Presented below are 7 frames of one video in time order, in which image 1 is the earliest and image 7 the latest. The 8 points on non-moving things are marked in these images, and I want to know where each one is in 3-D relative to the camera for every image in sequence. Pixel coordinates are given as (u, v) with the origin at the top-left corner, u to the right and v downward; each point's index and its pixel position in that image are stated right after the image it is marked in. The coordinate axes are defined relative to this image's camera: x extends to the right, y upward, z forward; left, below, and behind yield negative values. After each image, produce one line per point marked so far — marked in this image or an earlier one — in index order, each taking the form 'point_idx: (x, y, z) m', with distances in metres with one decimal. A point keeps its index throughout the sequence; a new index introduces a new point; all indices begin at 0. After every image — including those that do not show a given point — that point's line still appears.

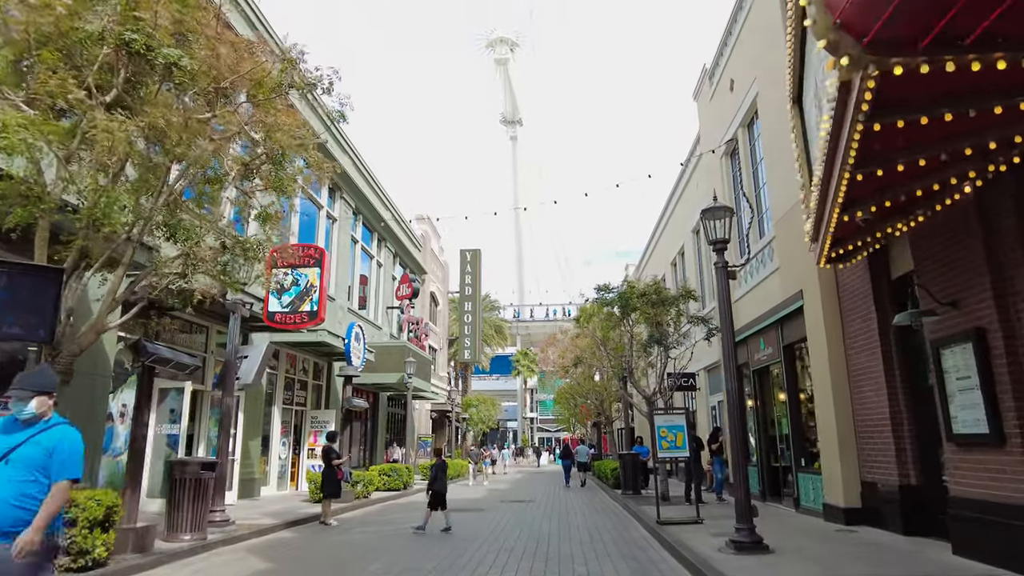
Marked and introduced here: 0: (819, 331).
0: (+5.3, -0.7, +11.3) m
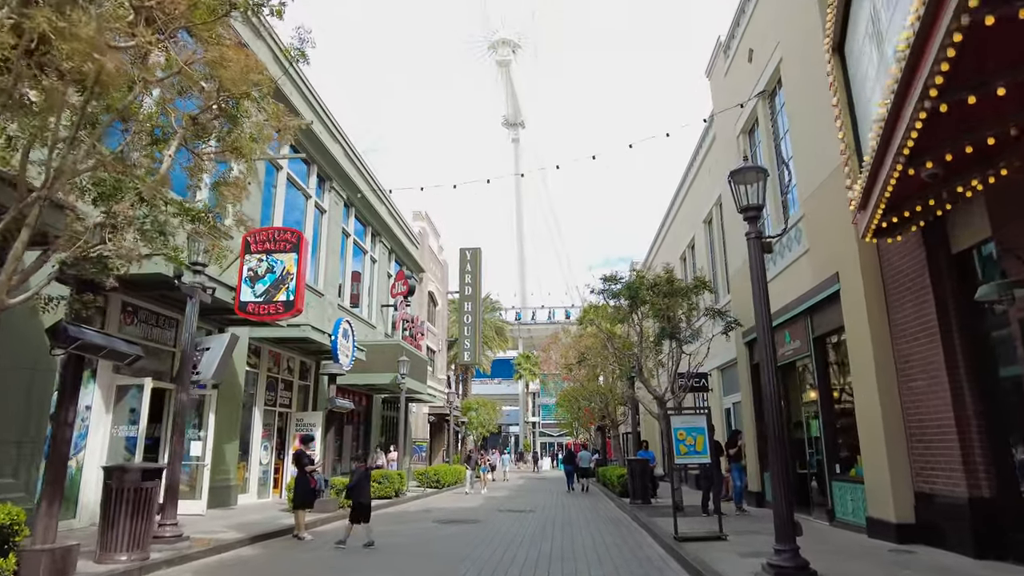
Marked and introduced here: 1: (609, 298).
0: (+5.2, -0.5, +9.9) m
1: (+2.6, -0.3, +17.1) m
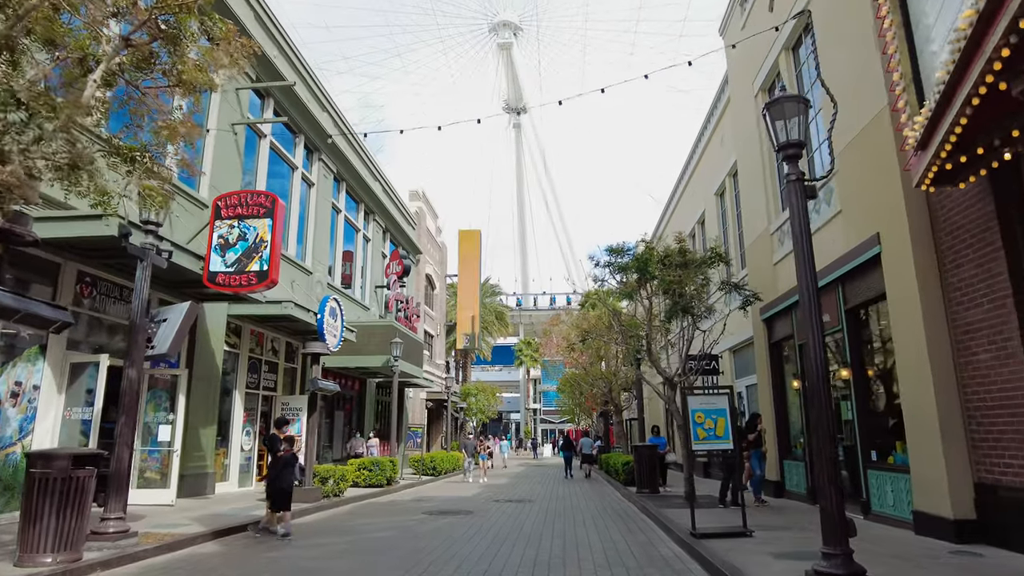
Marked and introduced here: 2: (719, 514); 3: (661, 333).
0: (+5.1, +0.1, +8.6) m
1: (+2.5, +0.4, +15.8) m
2: (+3.4, -3.7, +10.6) m
3: (+3.7, -1.1, +16.3) m
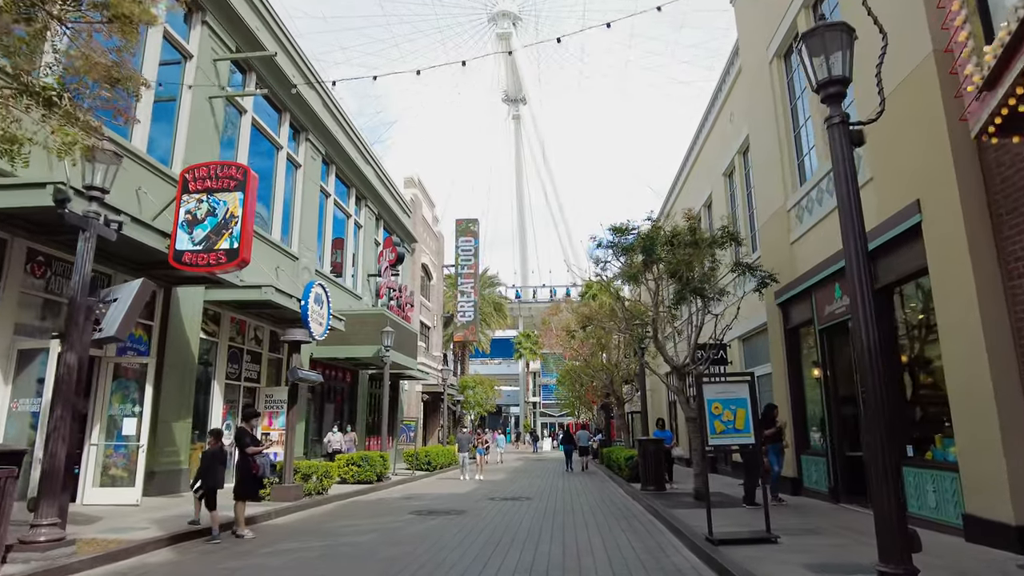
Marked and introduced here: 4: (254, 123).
0: (+5.1, +0.4, +7.5) m
1: (+2.4, +0.8, +14.7) m
2: (+3.3, -3.3, +9.5) m
3: (+3.6, -0.7, +15.2) m
4: (-7.6, +4.9, +19.2) m
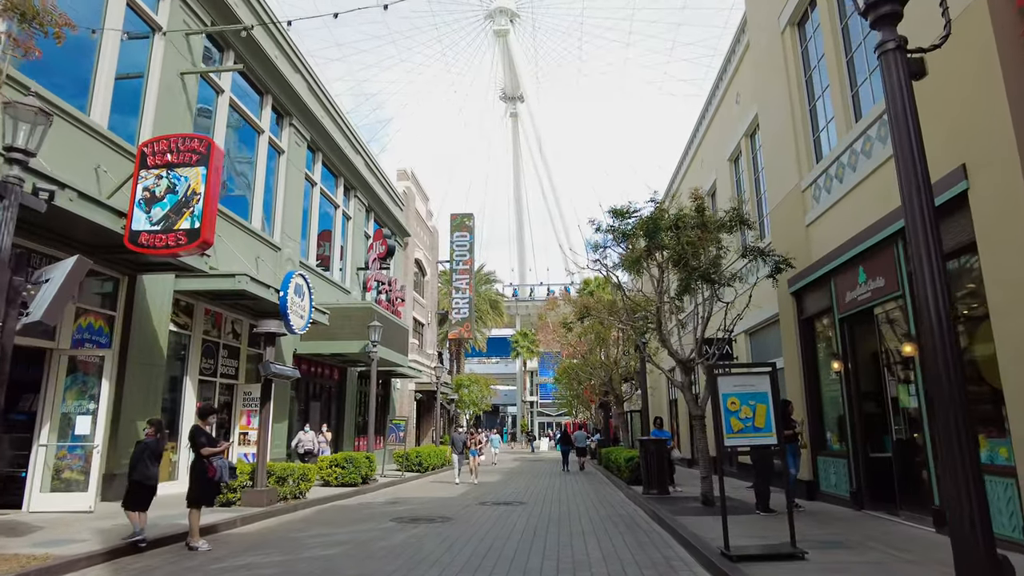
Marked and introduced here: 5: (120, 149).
0: (+4.9, +0.6, +6.4) m
1: (+2.2, +1.0, +13.7) m
2: (+3.1, -3.1, +8.5) m
3: (+3.5, -0.5, +14.2) m
4: (-7.8, +5.1, +18.1) m
5: (-7.6, +2.7, +12.7) m
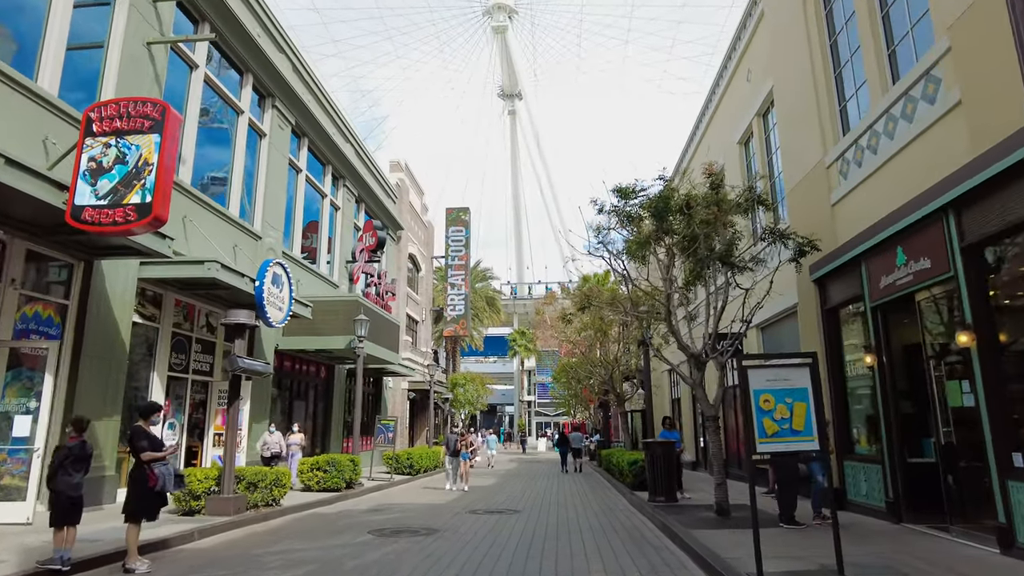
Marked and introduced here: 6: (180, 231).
0: (+4.8, +0.8, +5.3) m
1: (+2.1, +1.2, +12.5) m
2: (+3.0, -2.9, +7.3) m
3: (+3.4, -0.3, +13.0) m
4: (-7.9, +5.4, +16.9) m
5: (-7.7, +3.0, +11.5) m
6: (-7.7, +1.3, +15.1) m
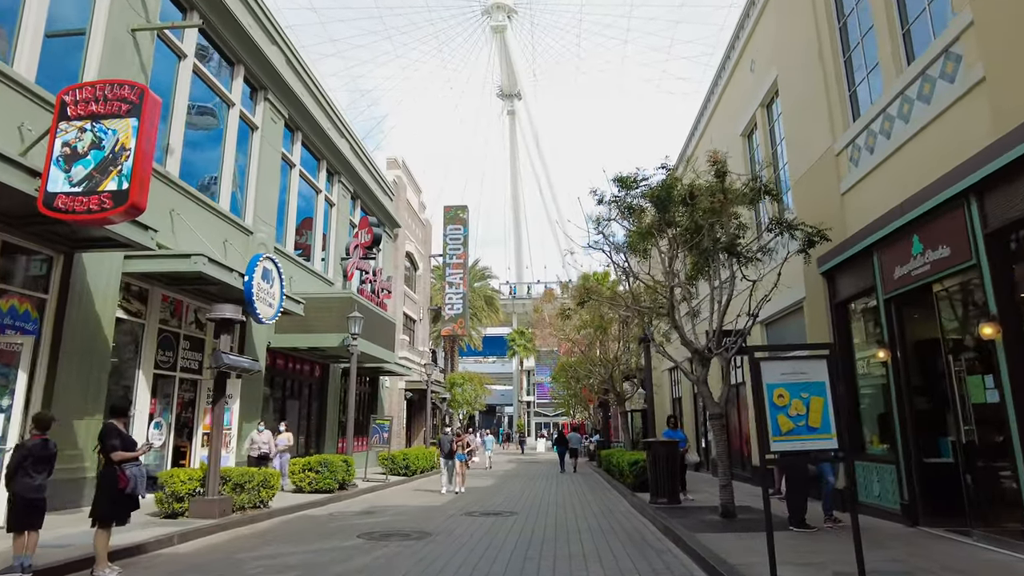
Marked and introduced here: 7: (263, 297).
0: (+4.8, +1.0, +4.8) m
1: (+2.1, +1.4, +12.1) m
2: (+3.0, -2.7, +6.9) m
3: (+3.3, -0.2, +12.5) m
4: (-7.9, +5.5, +16.4) m
5: (-7.8, +3.1, +11.1) m
6: (-7.8, +1.4, +14.7) m
7: (-5.7, -0.2, +14.9) m
